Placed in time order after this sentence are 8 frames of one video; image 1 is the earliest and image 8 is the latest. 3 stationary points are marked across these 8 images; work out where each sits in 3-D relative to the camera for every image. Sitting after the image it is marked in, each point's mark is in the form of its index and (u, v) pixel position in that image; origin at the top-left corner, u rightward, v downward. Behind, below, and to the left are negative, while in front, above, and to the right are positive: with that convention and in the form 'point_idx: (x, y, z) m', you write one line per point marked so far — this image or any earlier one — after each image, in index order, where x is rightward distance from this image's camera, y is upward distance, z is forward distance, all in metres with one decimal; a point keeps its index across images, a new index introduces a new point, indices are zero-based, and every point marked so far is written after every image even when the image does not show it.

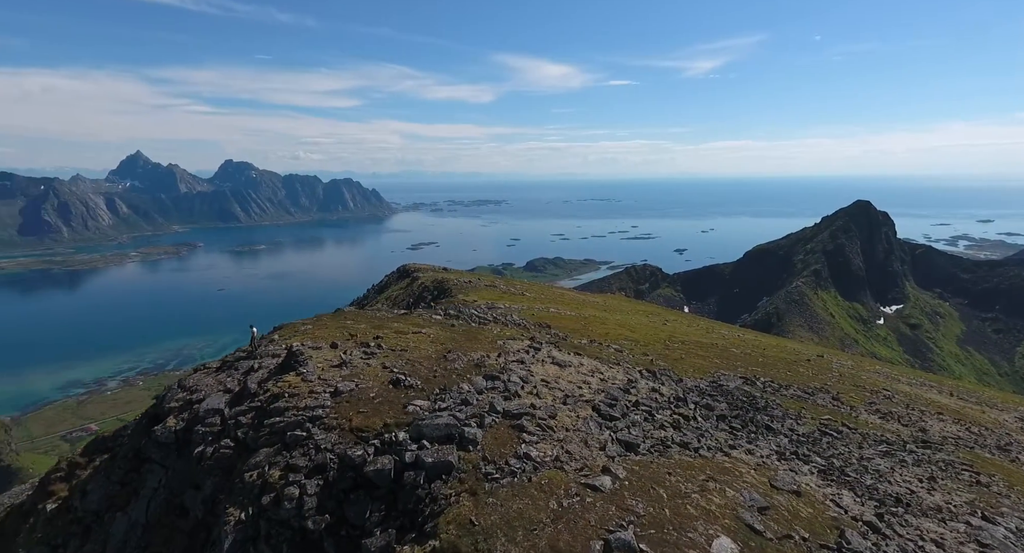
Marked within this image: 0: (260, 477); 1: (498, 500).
0: (-8.0, -6.7, +19.5) m
1: (-0.2, -7.3, +18.1) m
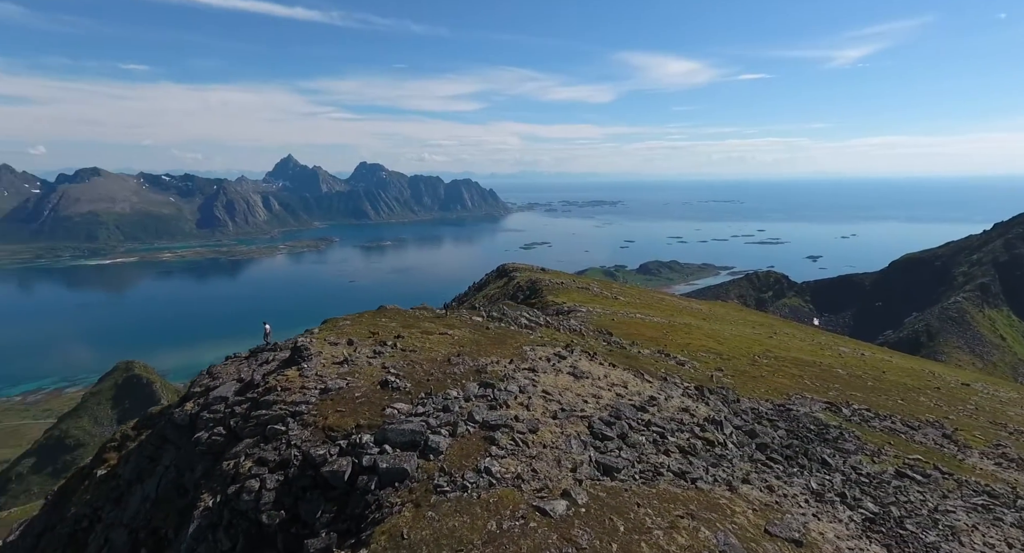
0: (-9.5, -6.7, +20.6) m
1: (-2.2, -7.5, +17.7) m
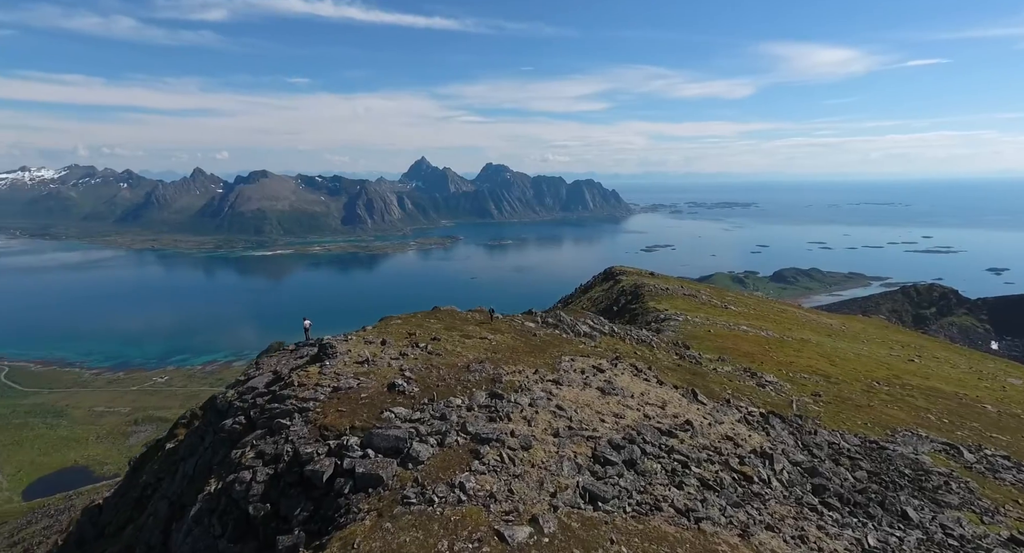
0: (-10.1, -6.7, +21.9) m
1: (-3.6, -7.8, +17.5) m
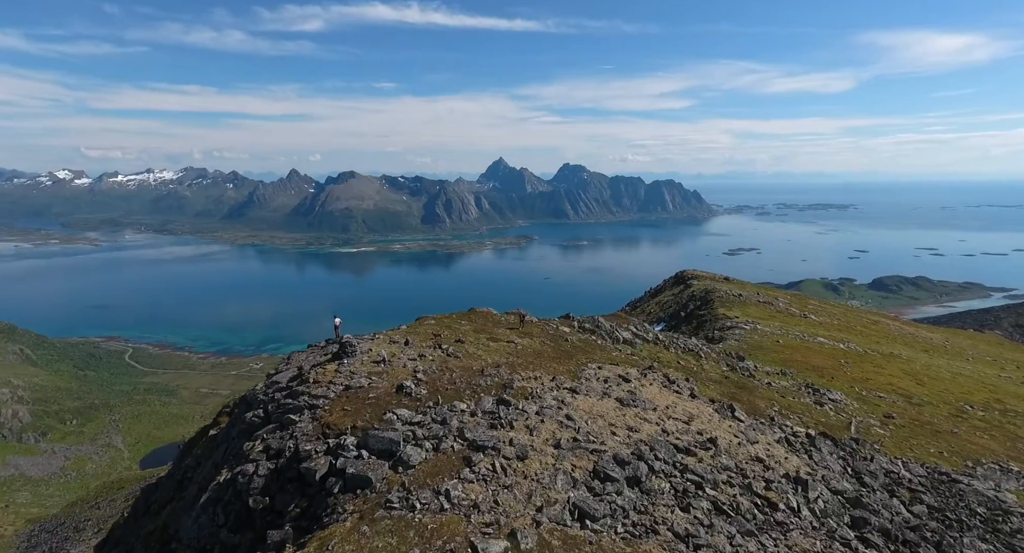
0: (-10.1, -6.7, +22.8) m
1: (-4.4, -7.9, +17.5) m
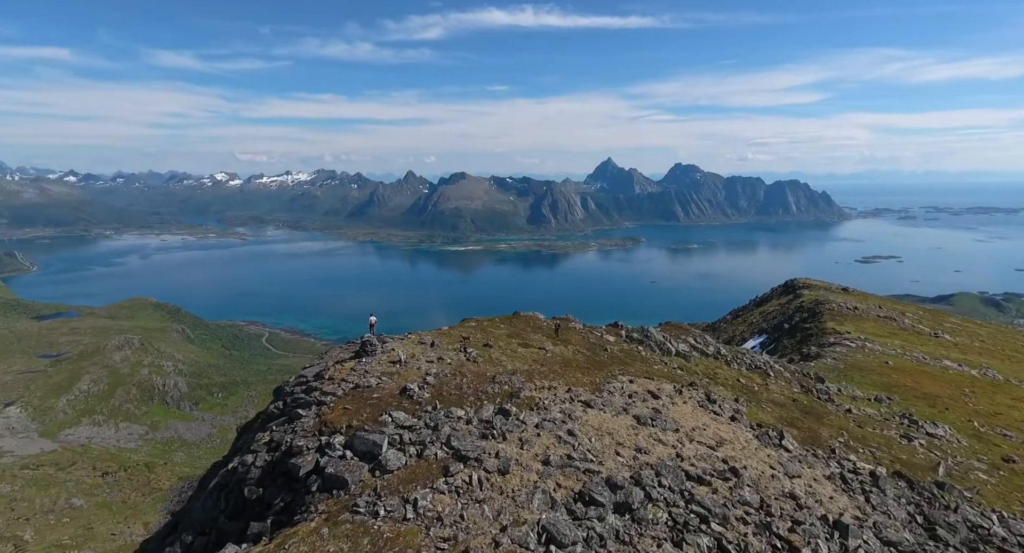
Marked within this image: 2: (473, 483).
0: (-10.3, -6.6, +24.0) m
1: (-5.7, -8.0, +17.7) m
2: (-1.4, -7.2, +19.9) m
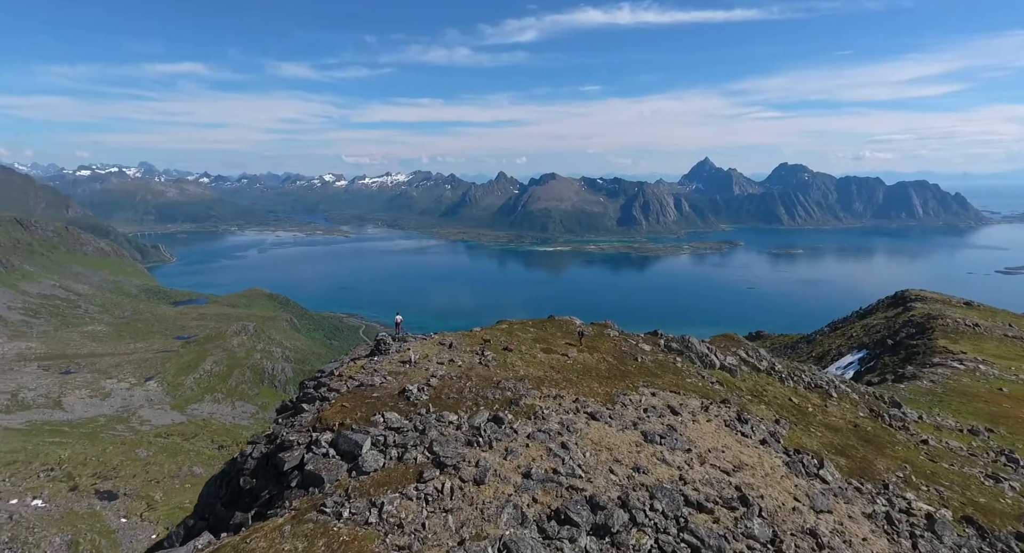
0: (-10.5, -6.5, +24.9) m
1: (-6.9, -8.0, +17.9) m
2: (-2.3, -7.3, +19.4) m
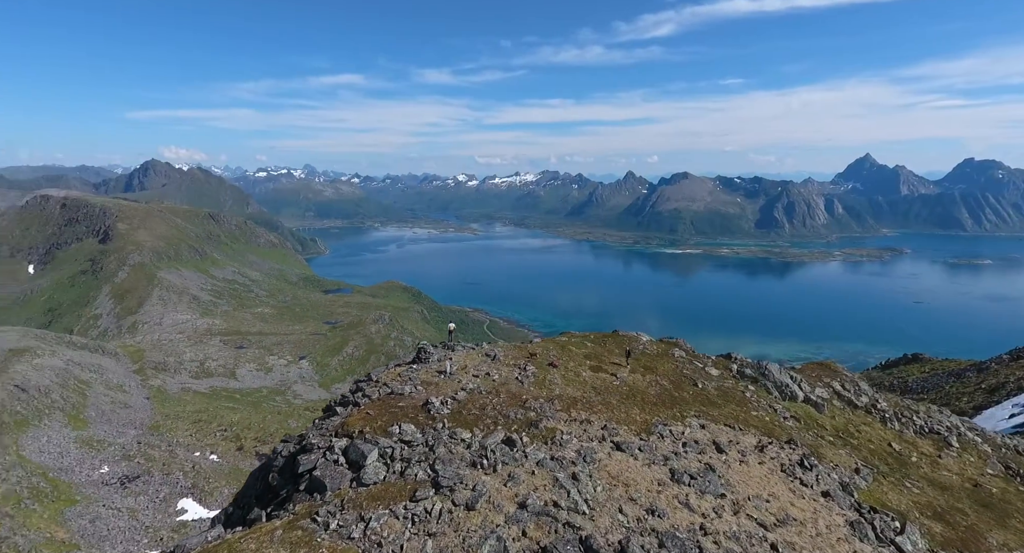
0: (-9.4, -6.8, +26.2) m
1: (-7.5, -8.4, +18.7) m
2: (-2.7, -7.9, +19.0) m
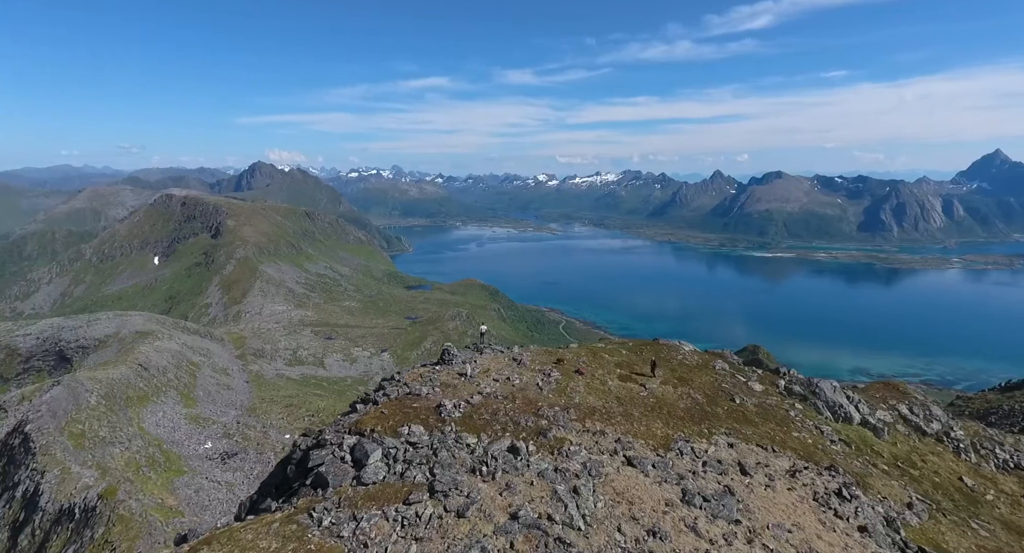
0: (-8.5, -6.7, +27.0) m
1: (-7.8, -8.3, +19.3) m
2: (-2.9, -7.9, +19.0) m
